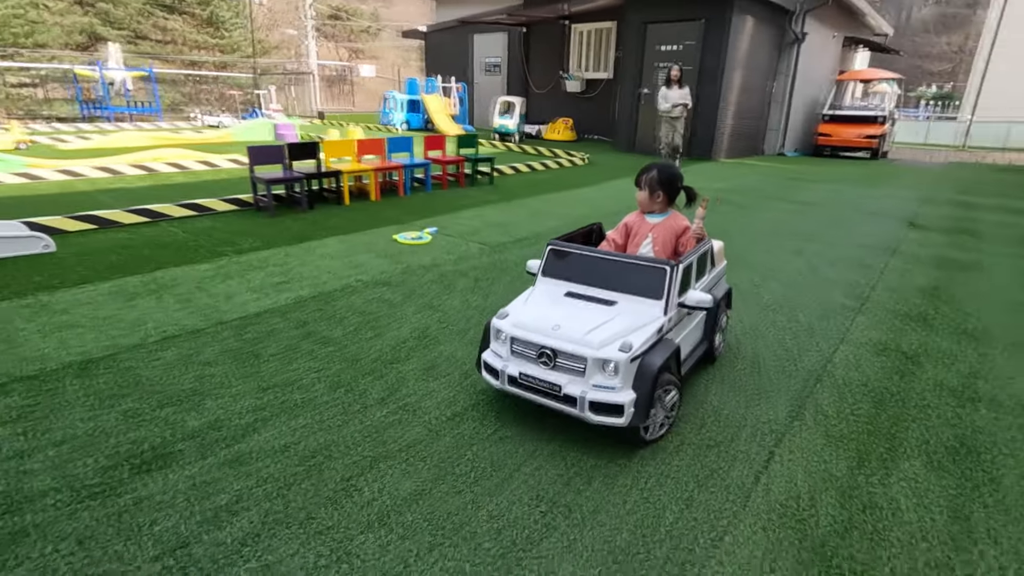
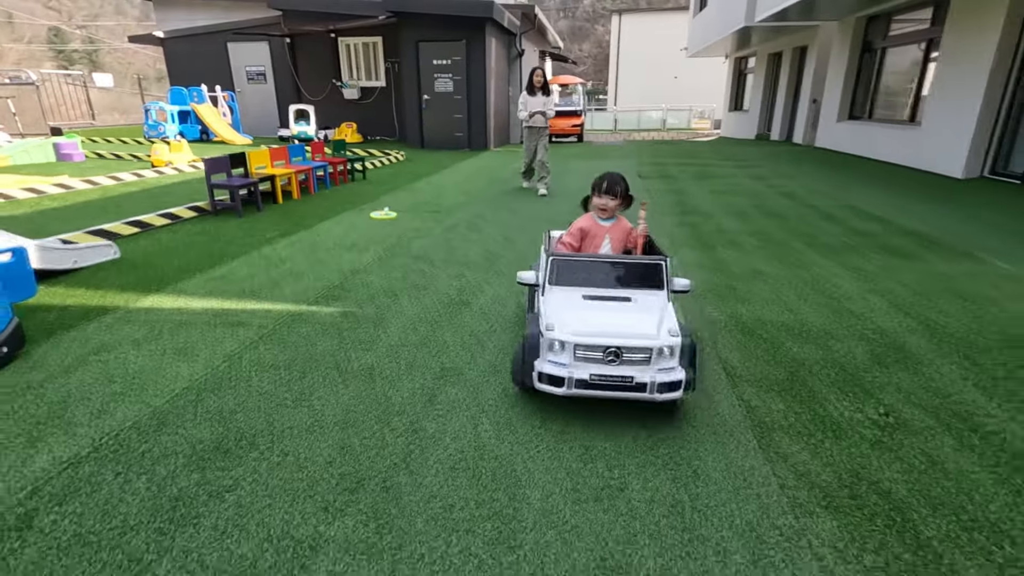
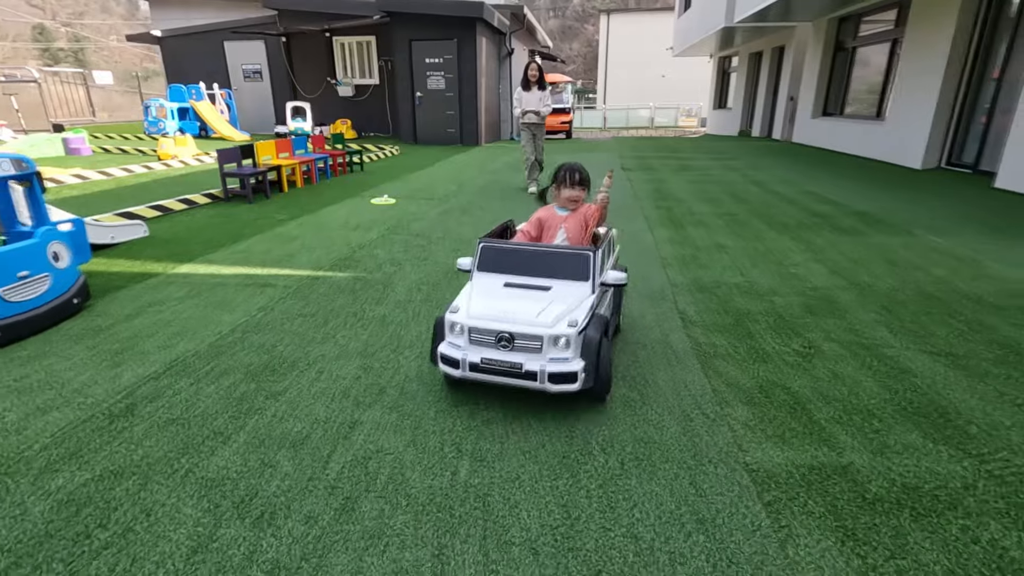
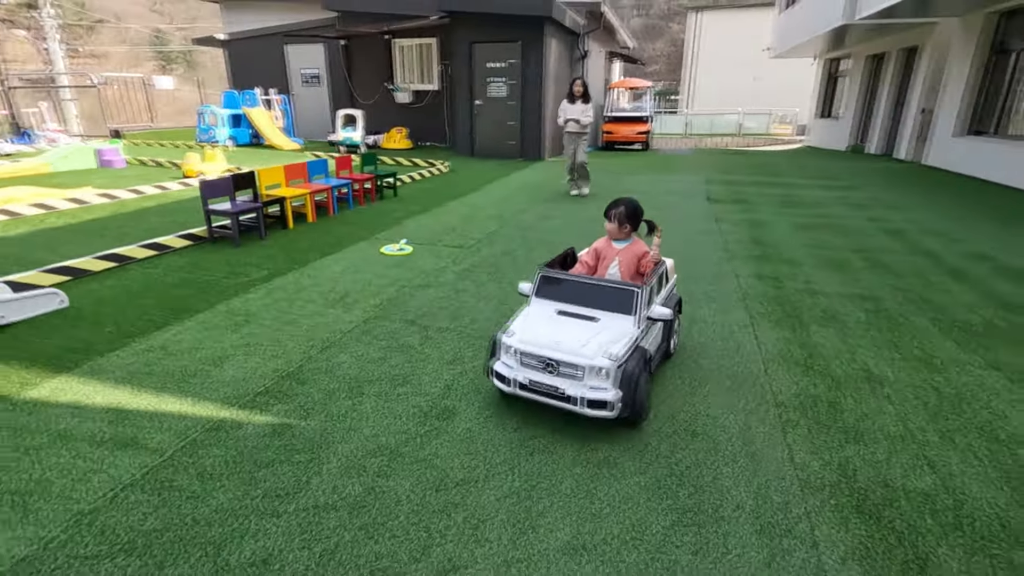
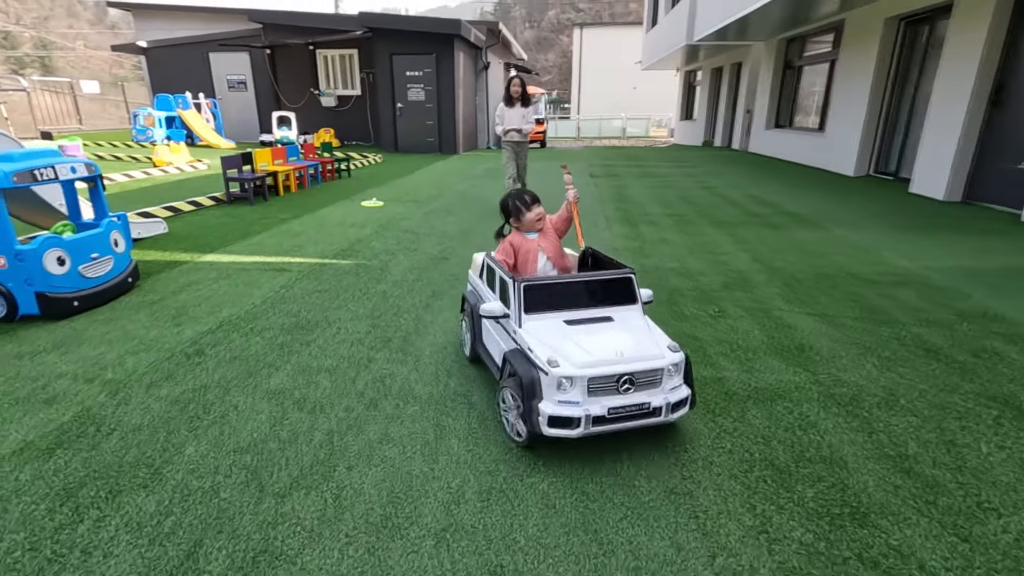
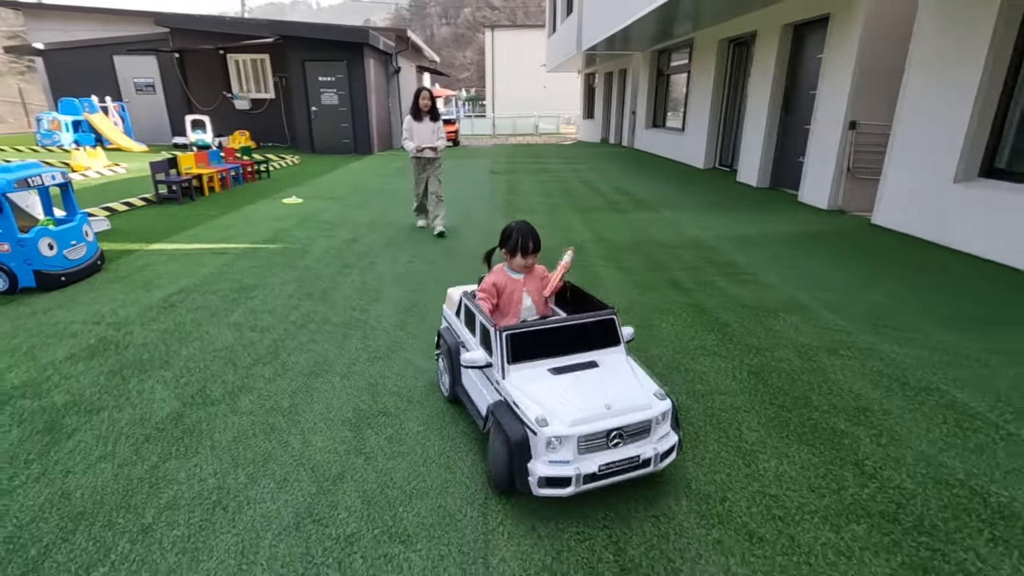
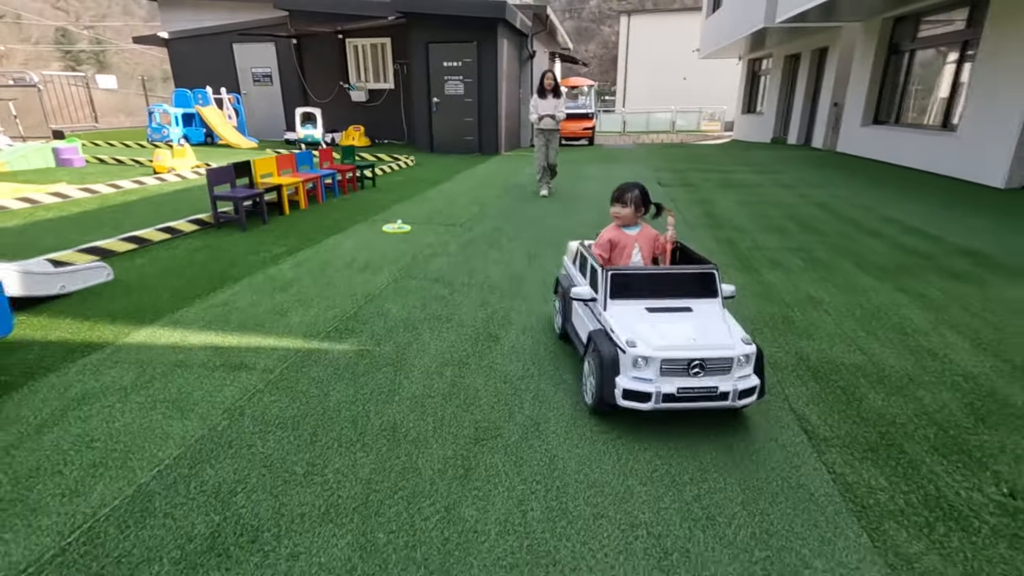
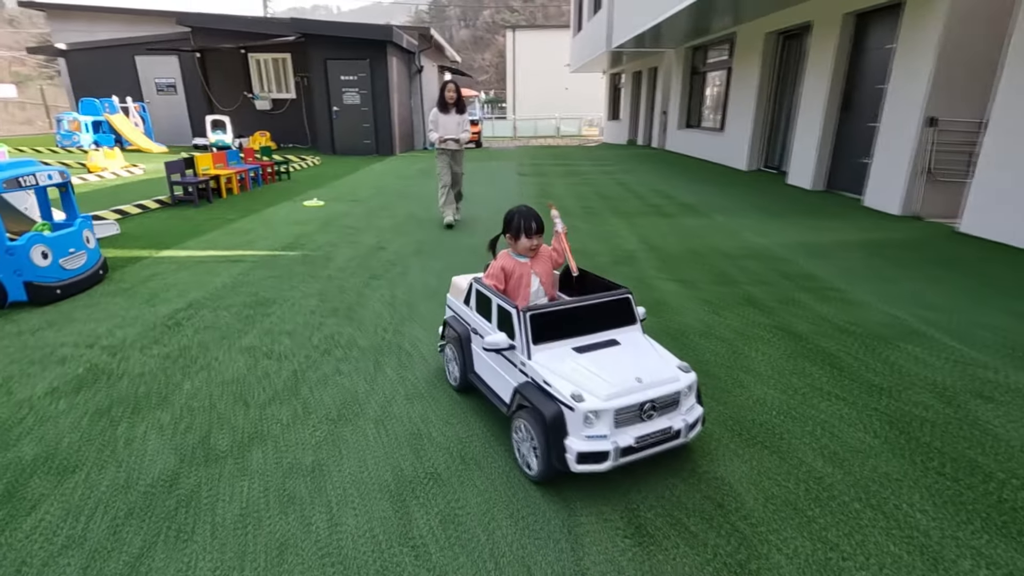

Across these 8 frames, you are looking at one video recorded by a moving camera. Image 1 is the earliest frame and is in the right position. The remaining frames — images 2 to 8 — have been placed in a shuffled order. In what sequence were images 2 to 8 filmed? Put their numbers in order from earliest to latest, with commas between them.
4, 7, 2, 3, 5, 8, 6
